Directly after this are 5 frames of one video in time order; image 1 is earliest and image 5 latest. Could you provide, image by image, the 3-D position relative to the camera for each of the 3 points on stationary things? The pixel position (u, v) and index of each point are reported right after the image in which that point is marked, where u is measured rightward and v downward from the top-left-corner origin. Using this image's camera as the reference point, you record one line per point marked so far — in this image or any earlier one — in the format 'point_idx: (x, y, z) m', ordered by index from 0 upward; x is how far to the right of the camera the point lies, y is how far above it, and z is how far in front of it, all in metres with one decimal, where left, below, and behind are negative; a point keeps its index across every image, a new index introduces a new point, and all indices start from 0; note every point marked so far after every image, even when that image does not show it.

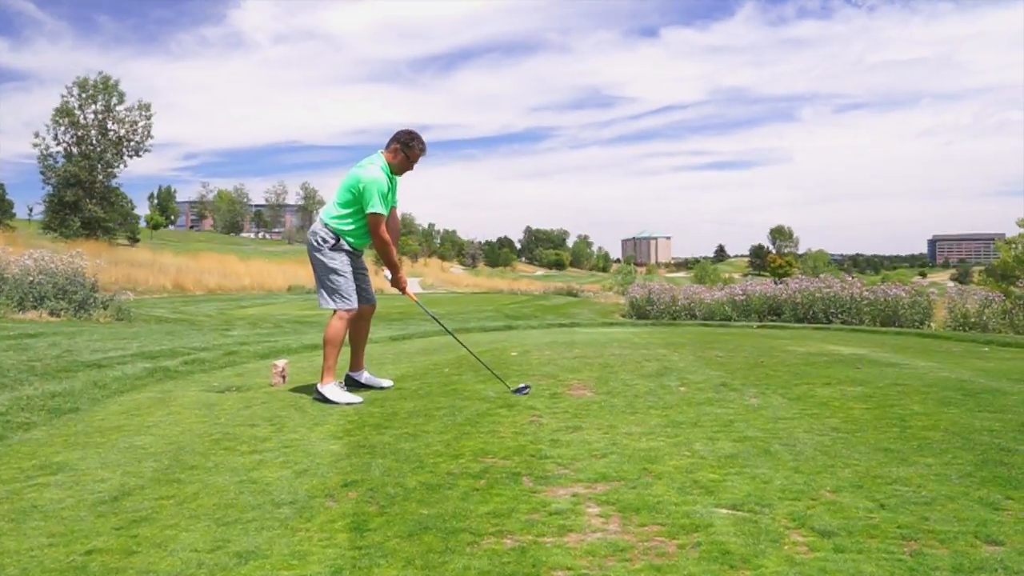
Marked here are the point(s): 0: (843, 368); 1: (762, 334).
0: (+2.4, -0.6, +6.6) m
1: (+2.8, -0.5, +9.9) m
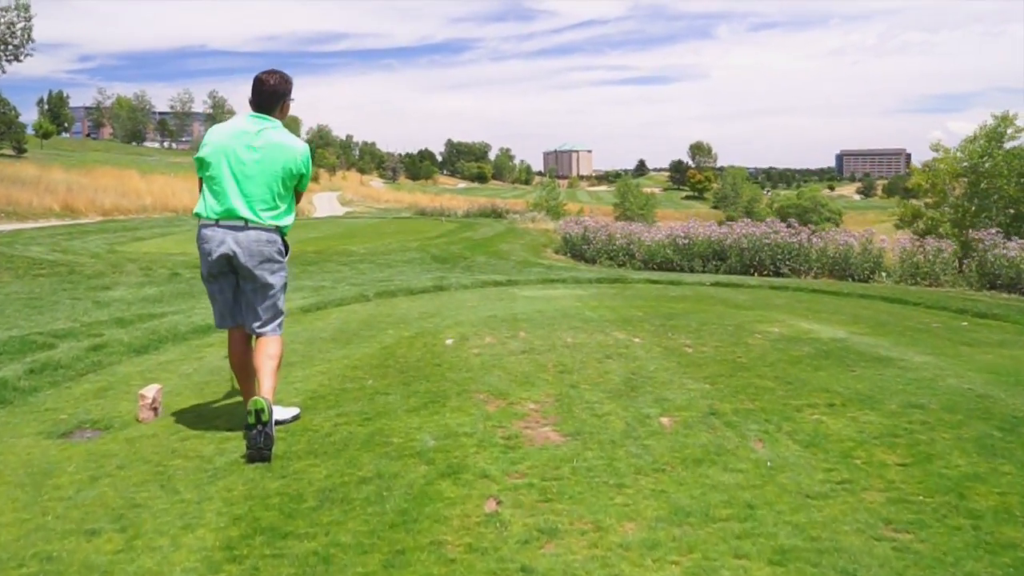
0: (+2.1, -0.5, +5.6) m
1: (+2.1, -0.1, +9.0) m
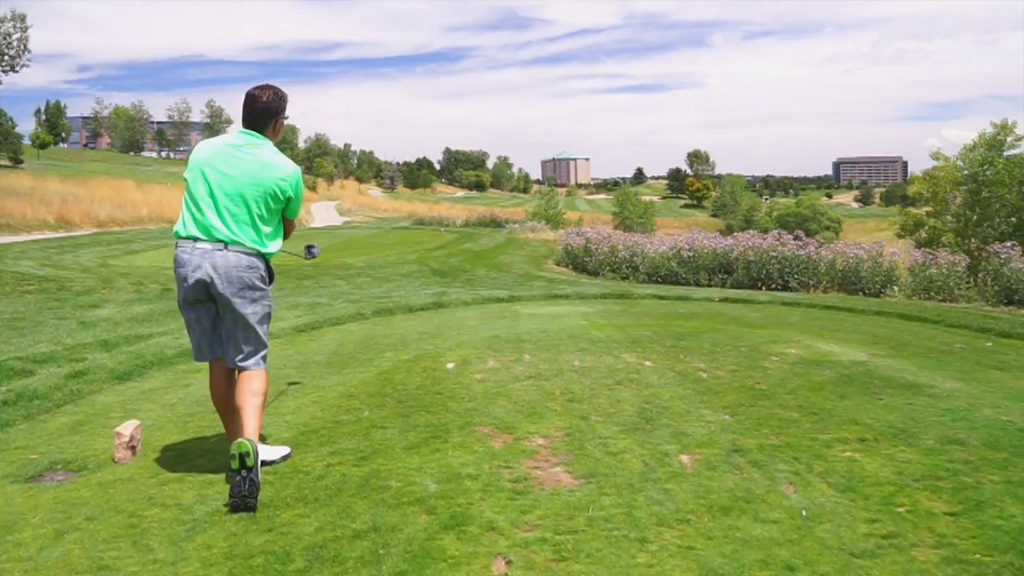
0: (+2.1, -0.7, +5.3) m
1: (+2.1, -0.3, +8.7) m
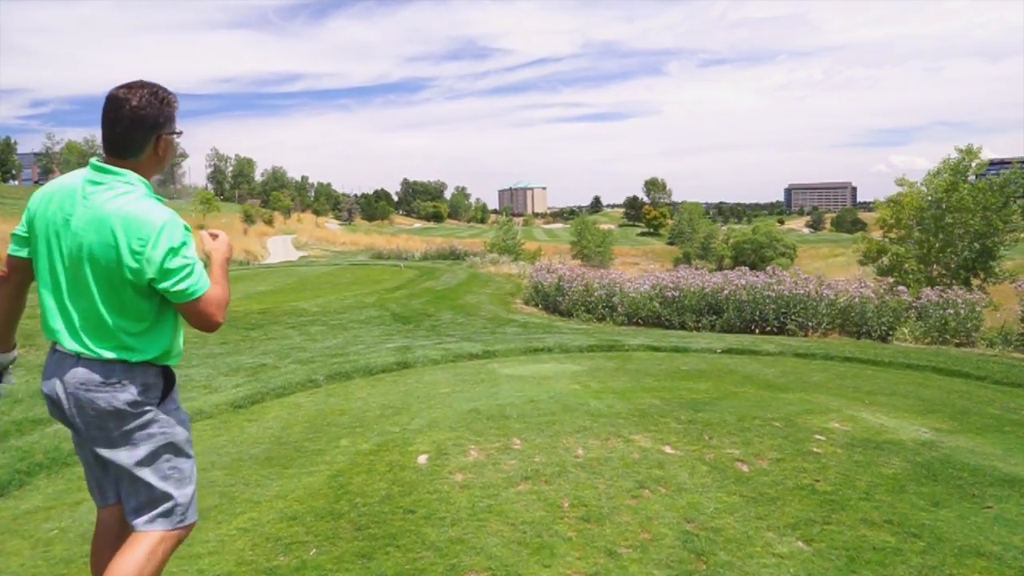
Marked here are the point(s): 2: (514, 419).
0: (+2.1, -1.0, +4.1) m
1: (+1.9, -0.7, +7.5) m
2: (0.0, -0.9, +5.9) m
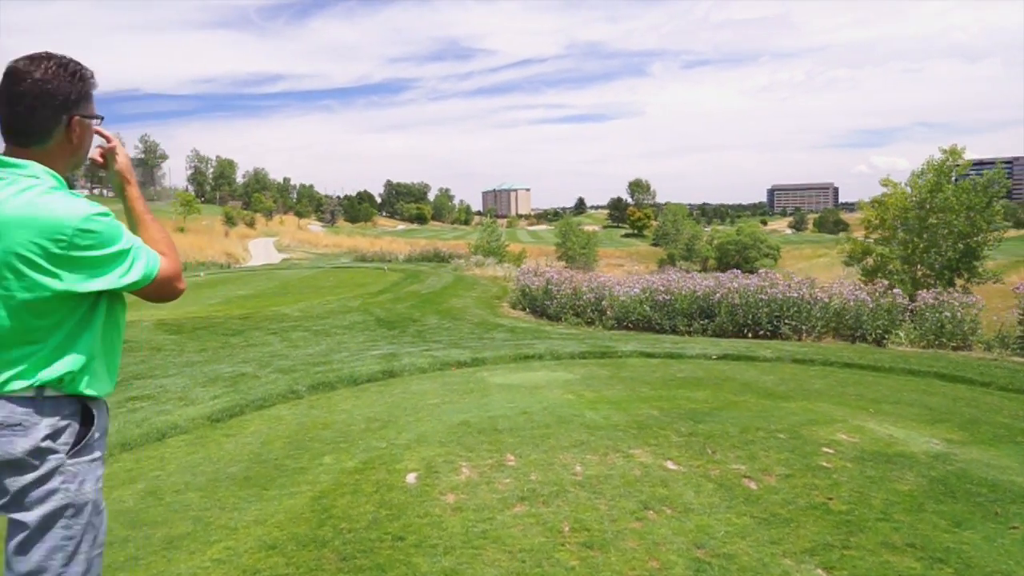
0: (+2.1, -1.0, +3.8) m
1: (+1.9, -0.8, +7.2) m
2: (0.0, -0.9, +5.6) m
